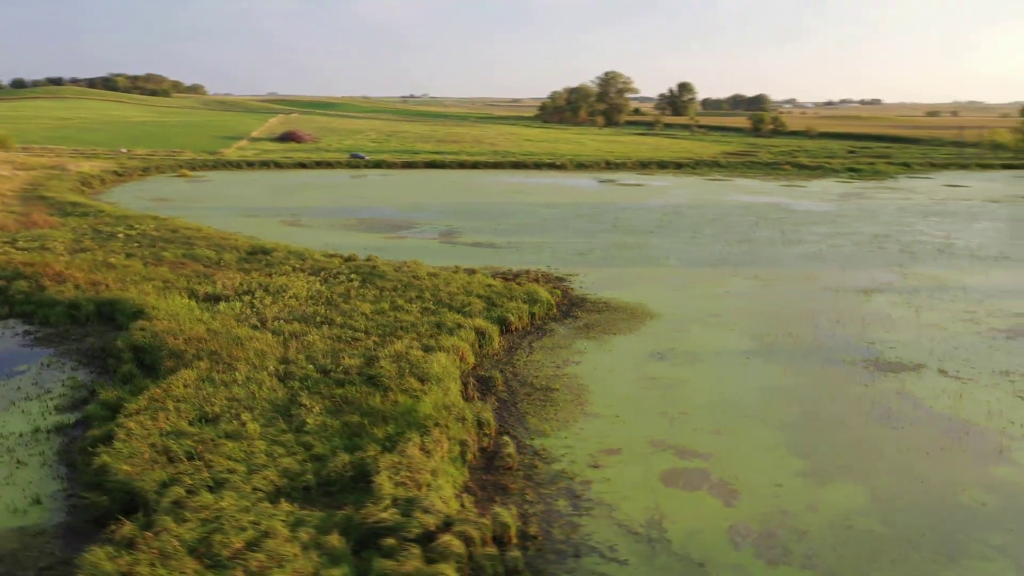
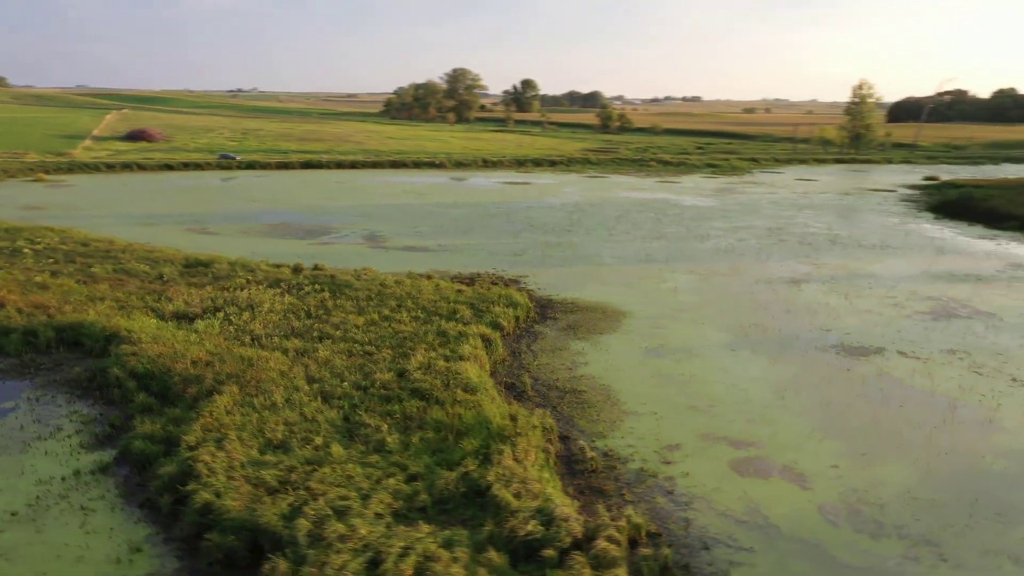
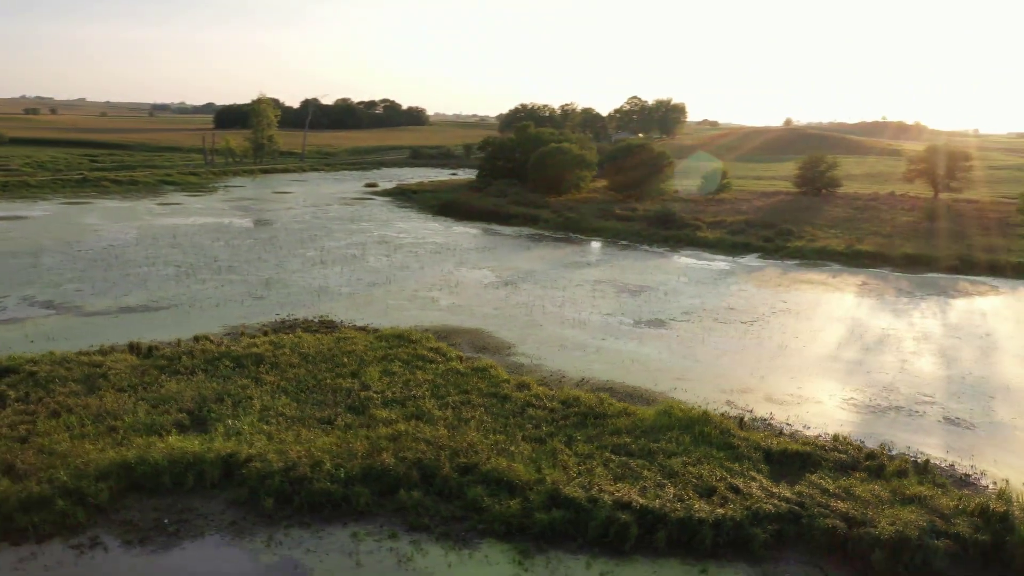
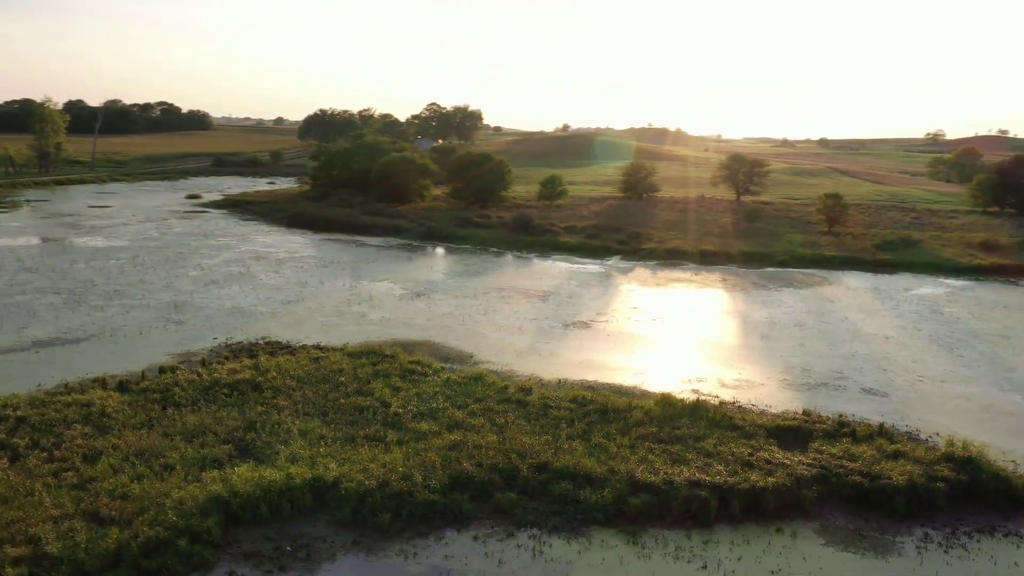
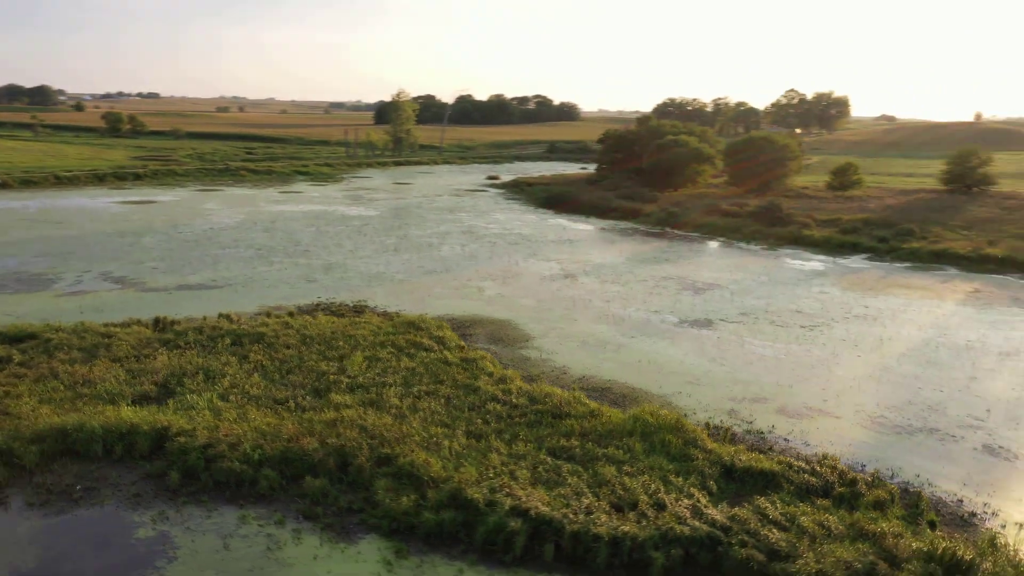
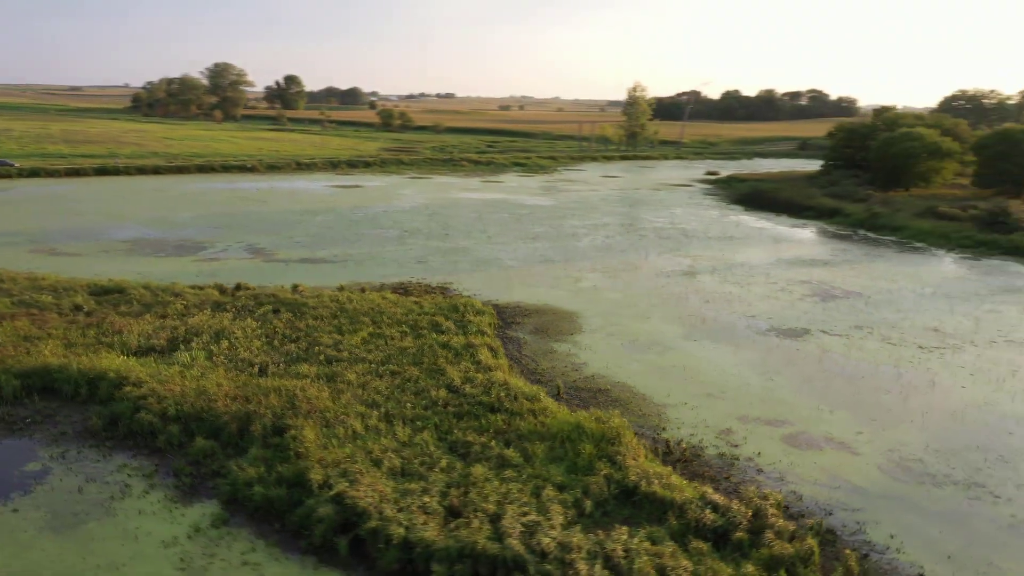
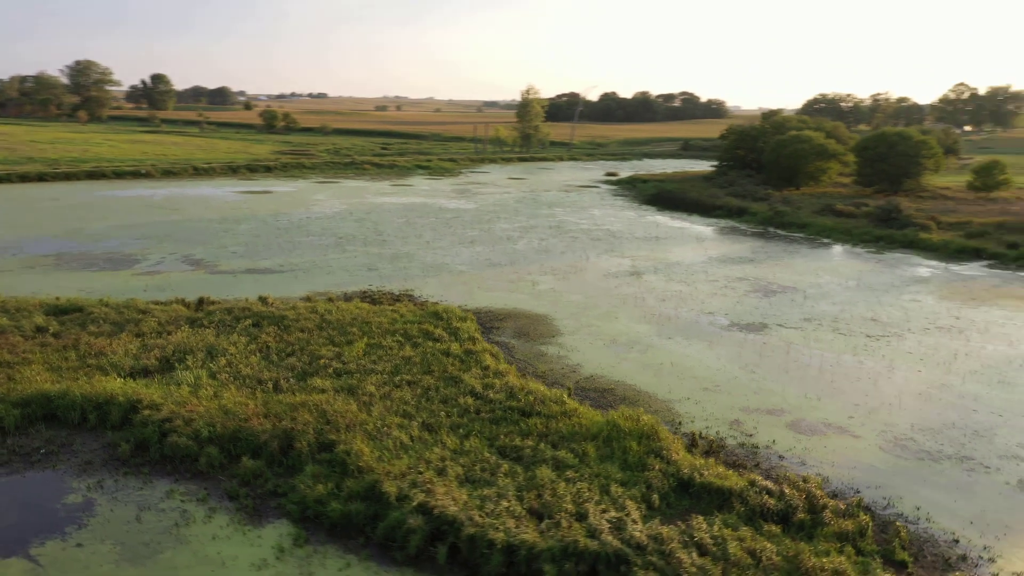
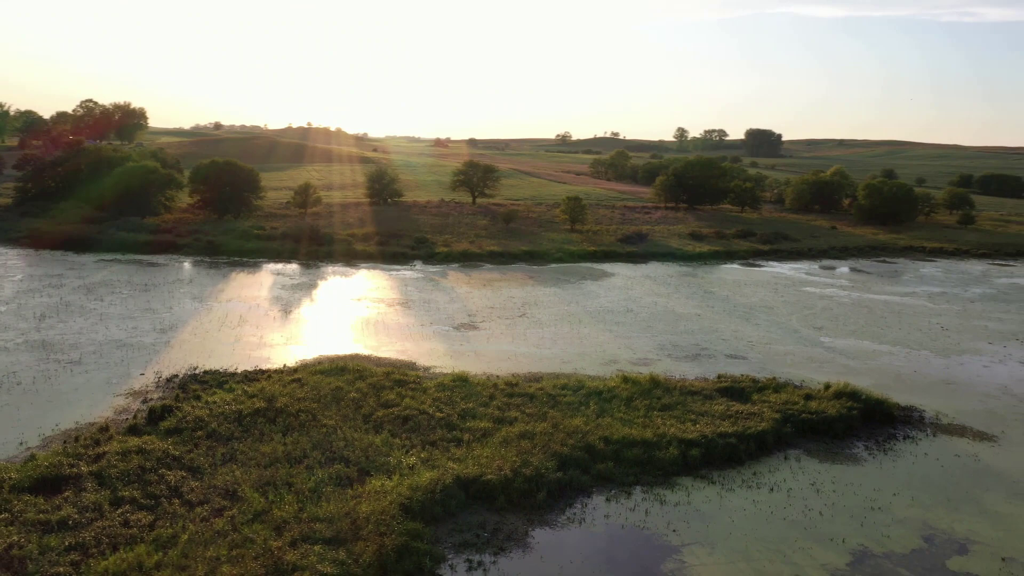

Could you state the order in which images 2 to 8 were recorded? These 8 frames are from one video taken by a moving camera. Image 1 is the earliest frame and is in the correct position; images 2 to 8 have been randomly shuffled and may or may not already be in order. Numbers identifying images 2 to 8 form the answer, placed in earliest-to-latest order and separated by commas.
2, 6, 7, 5, 3, 4, 8
